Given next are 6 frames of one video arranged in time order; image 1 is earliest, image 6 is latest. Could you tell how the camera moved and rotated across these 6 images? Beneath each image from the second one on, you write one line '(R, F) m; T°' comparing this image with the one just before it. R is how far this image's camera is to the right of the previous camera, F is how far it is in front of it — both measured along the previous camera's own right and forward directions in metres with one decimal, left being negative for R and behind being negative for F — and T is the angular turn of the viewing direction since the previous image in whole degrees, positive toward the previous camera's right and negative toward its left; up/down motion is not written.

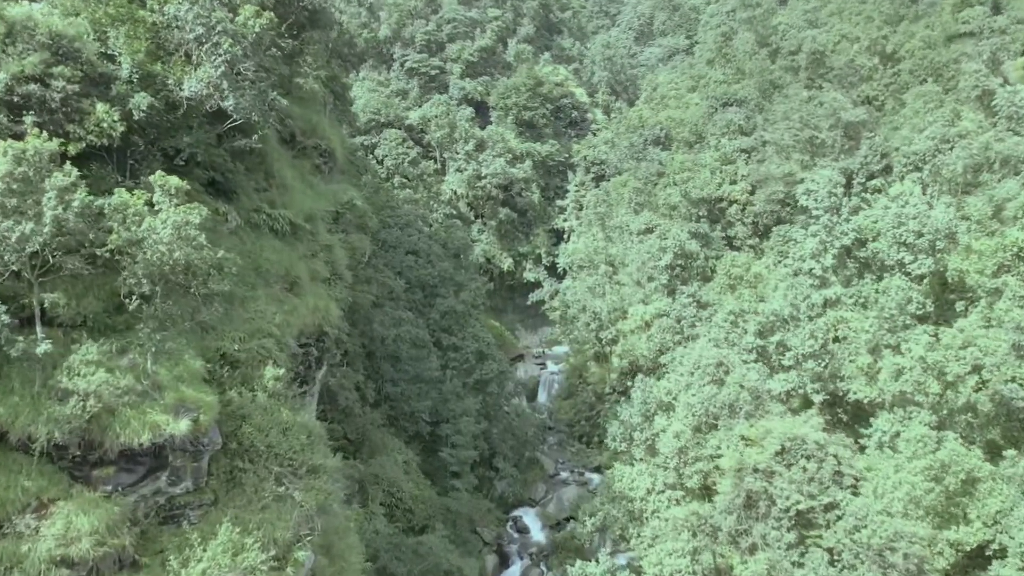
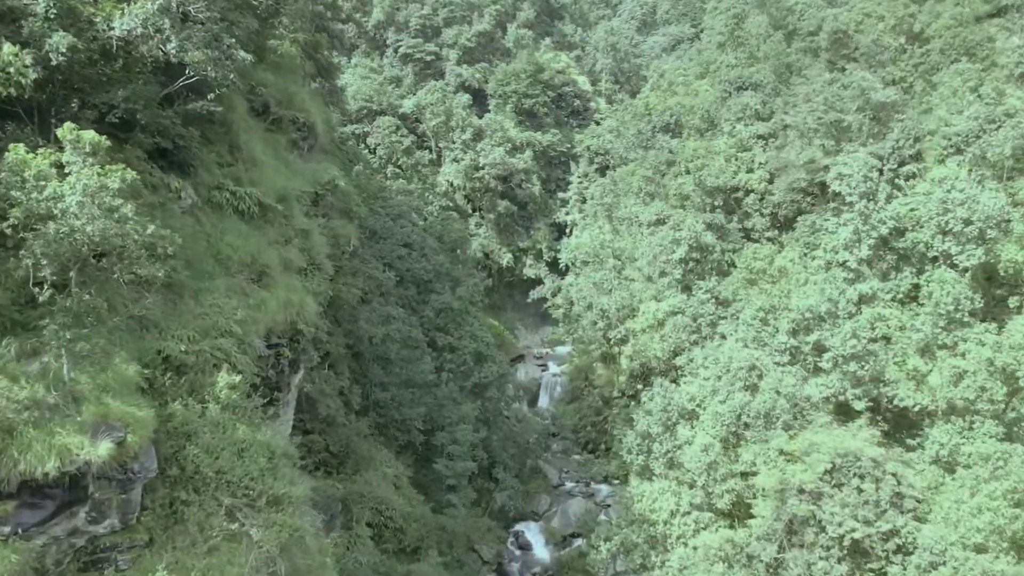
(-0.1, +2.0) m; 0°
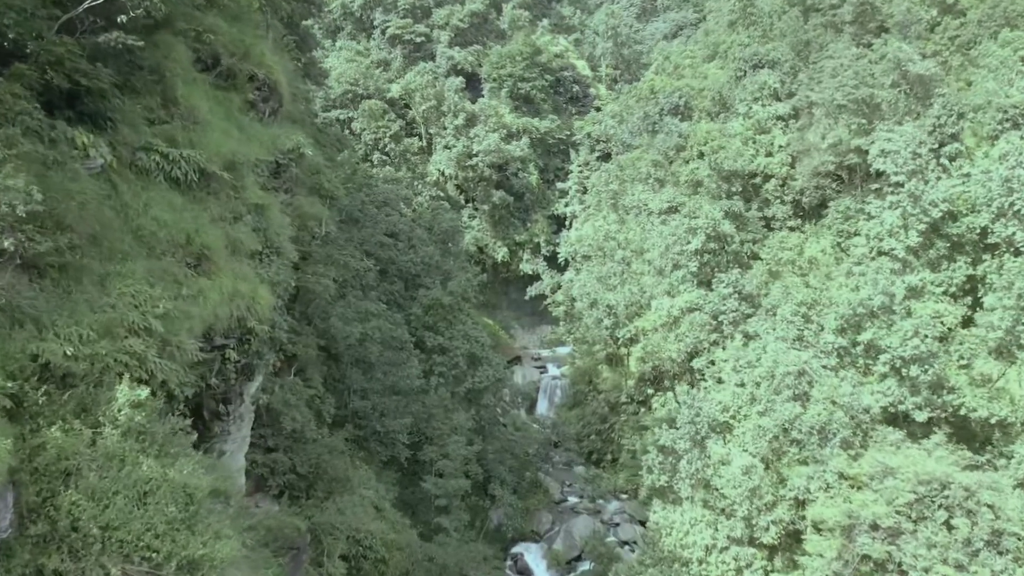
(-0.1, +2.4) m; +1°
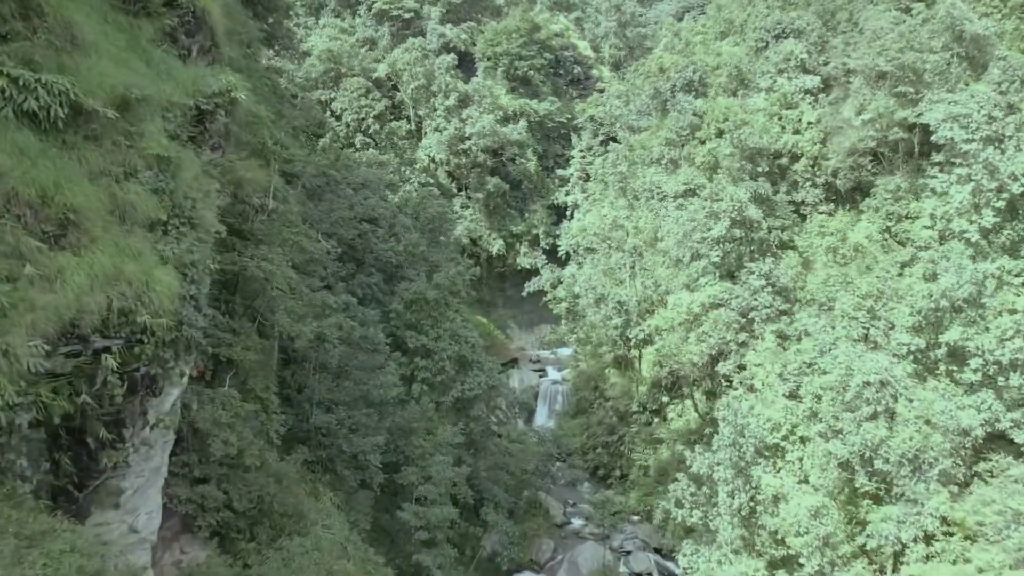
(0.0, +2.7) m; 0°
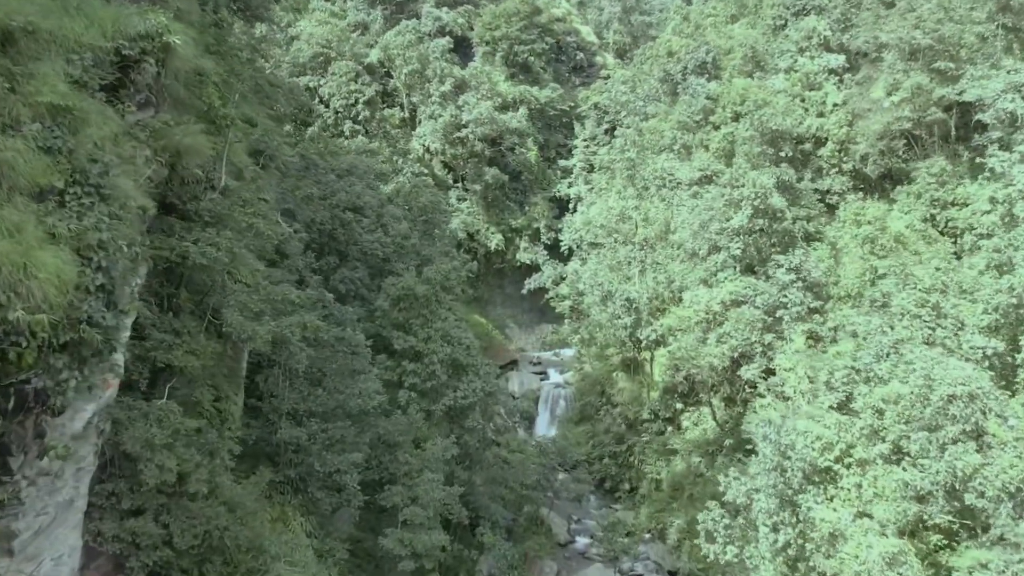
(0.0, +1.7) m; 0°
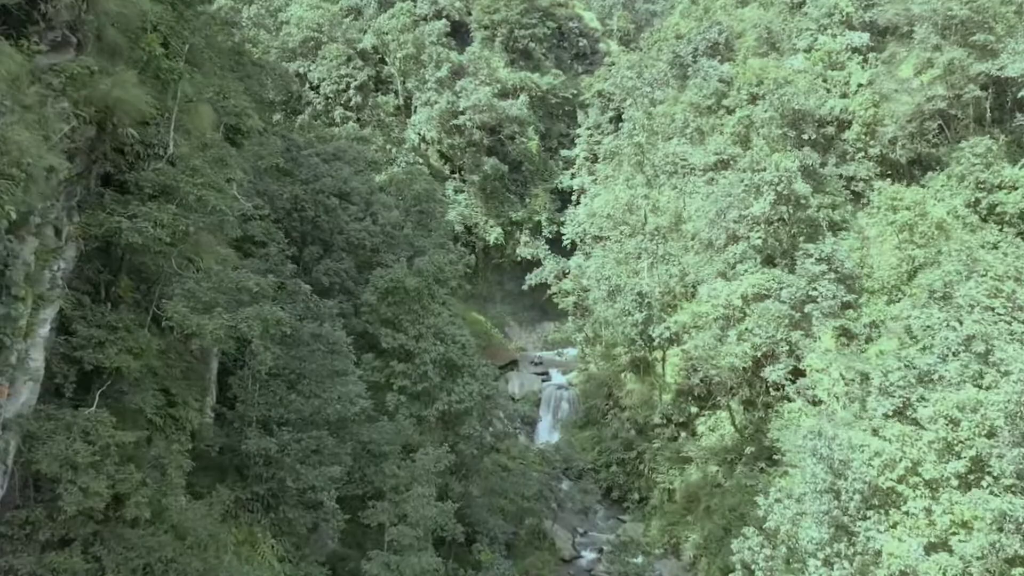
(0.0, +1.4) m; 0°
